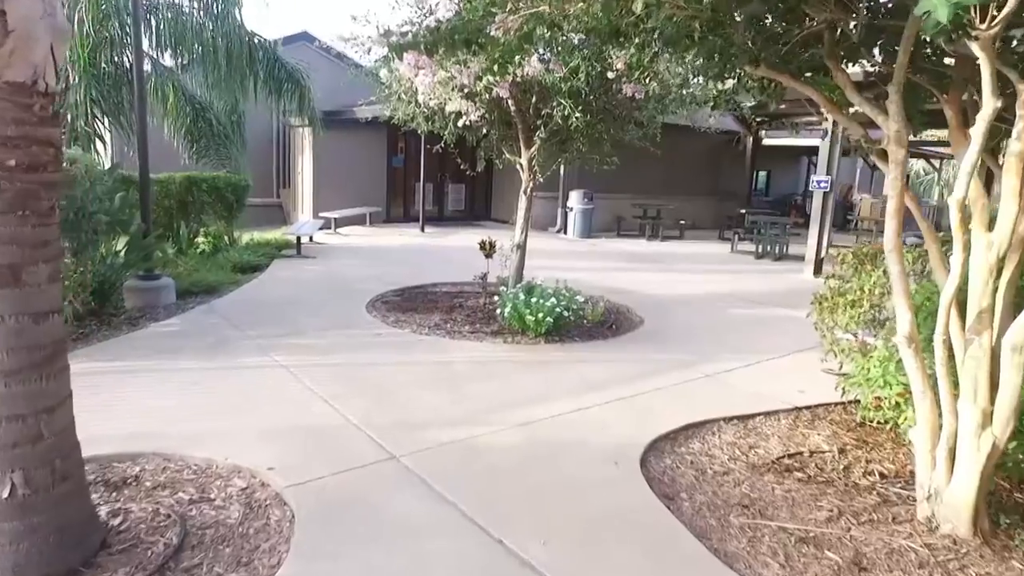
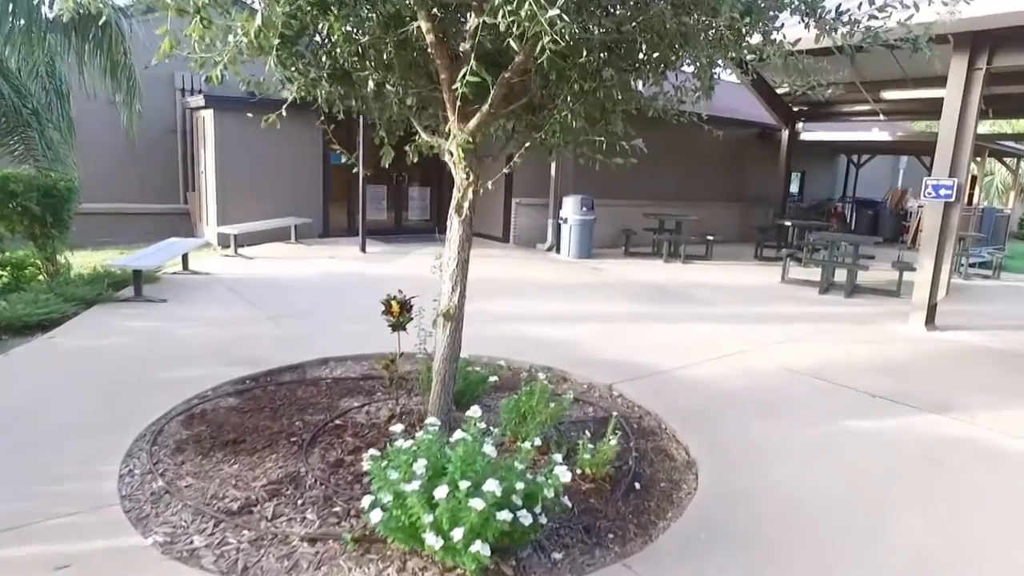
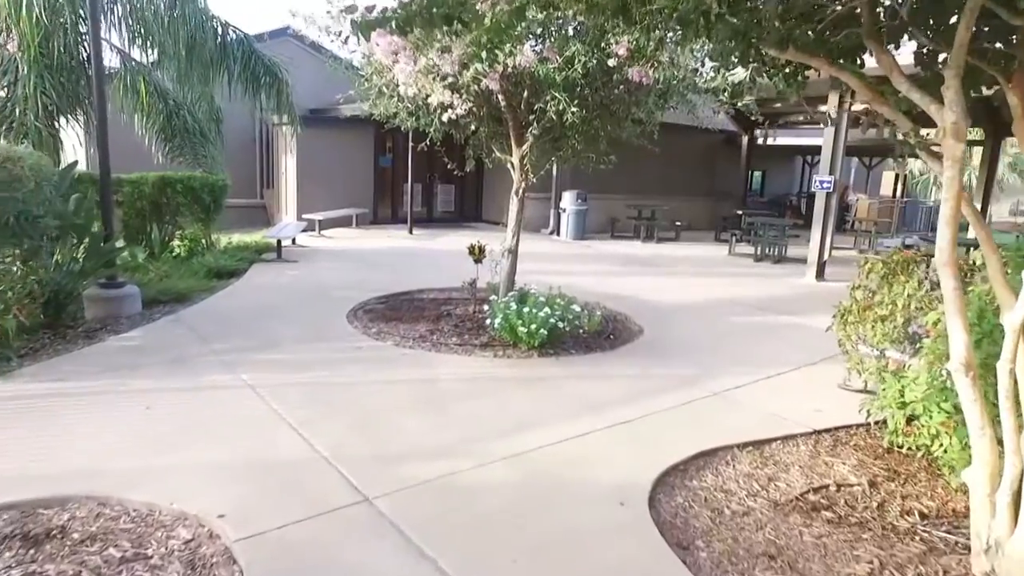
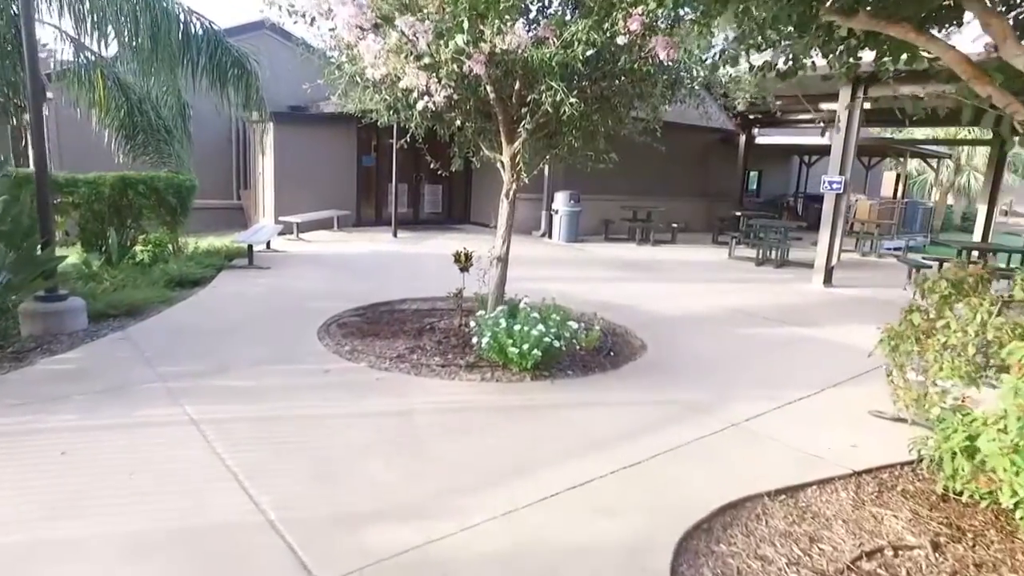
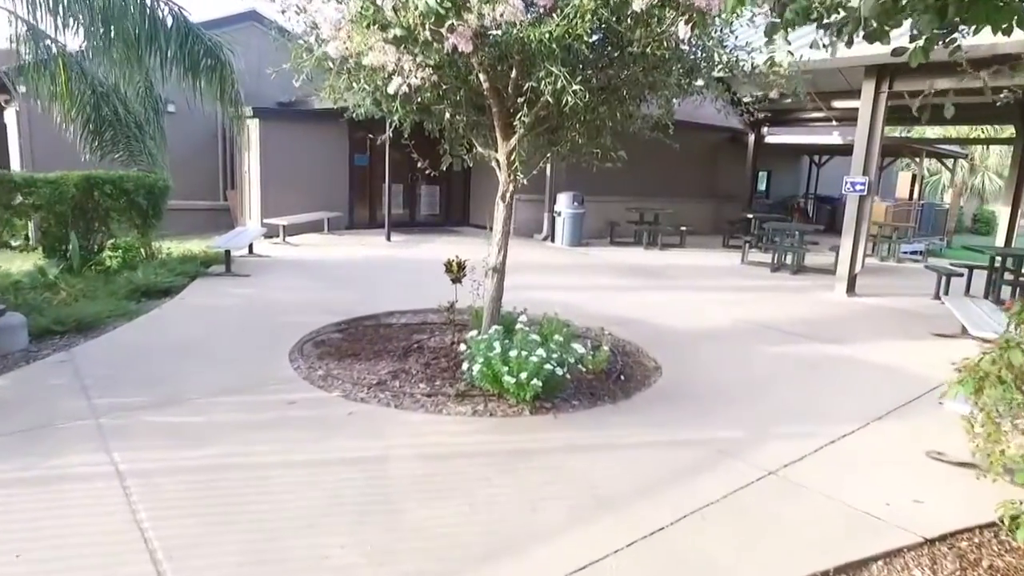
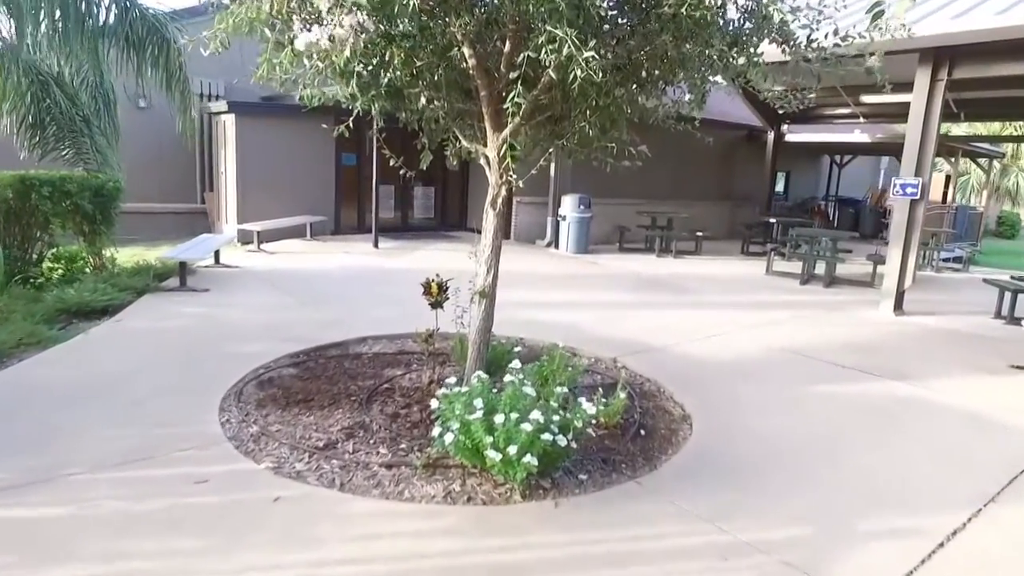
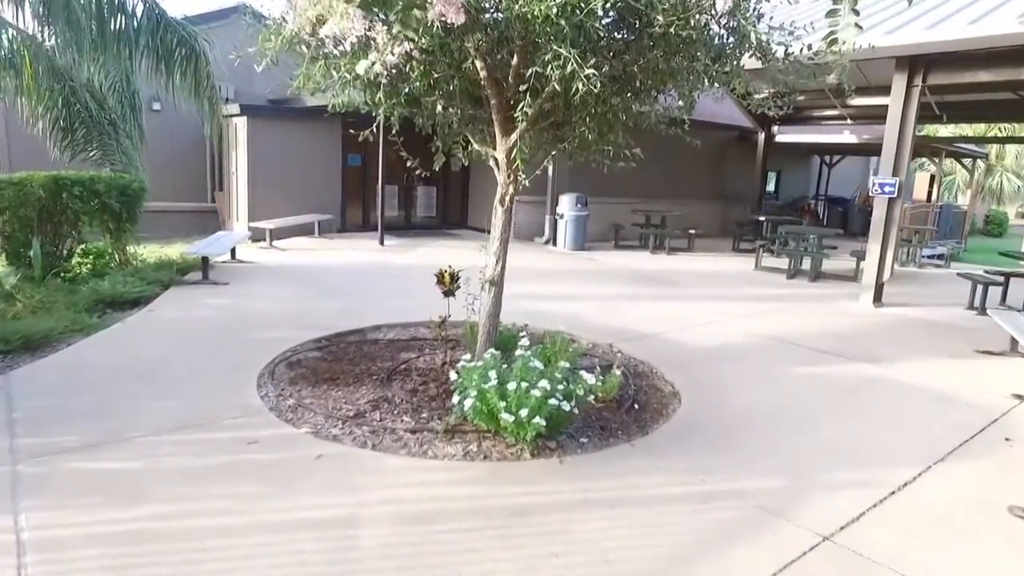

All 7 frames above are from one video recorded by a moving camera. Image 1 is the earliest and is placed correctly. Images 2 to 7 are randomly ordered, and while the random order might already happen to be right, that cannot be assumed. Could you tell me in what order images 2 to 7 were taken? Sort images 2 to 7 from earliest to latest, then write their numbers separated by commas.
3, 4, 5, 7, 6, 2
